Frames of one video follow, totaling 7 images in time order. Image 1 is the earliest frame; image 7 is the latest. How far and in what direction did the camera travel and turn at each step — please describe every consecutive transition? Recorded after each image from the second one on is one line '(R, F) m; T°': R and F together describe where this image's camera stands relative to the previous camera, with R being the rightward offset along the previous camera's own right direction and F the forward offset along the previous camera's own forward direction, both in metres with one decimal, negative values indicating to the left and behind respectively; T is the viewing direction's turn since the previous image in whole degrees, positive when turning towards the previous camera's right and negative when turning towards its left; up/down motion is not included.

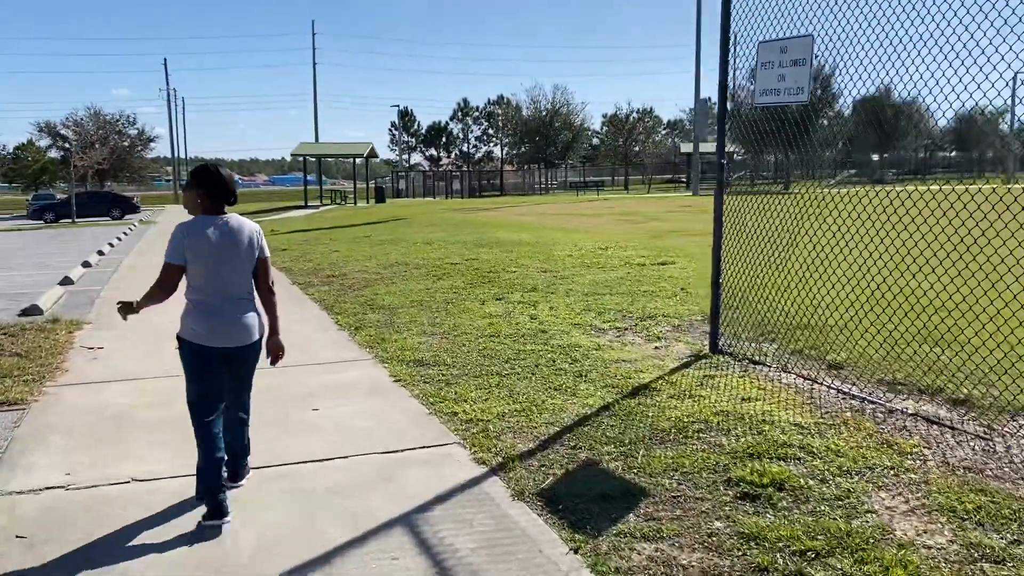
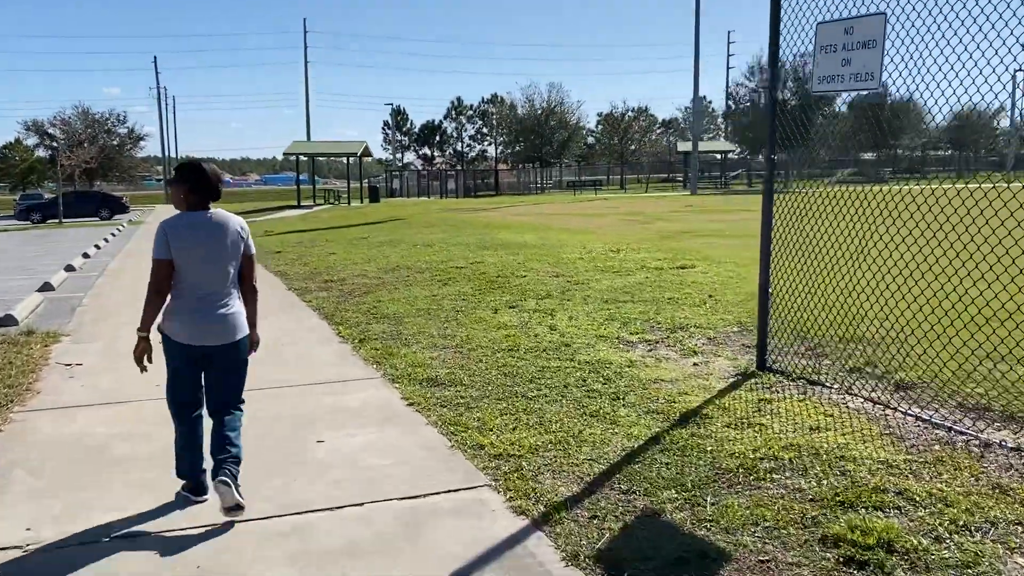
(-0.2, +0.6) m; 0°
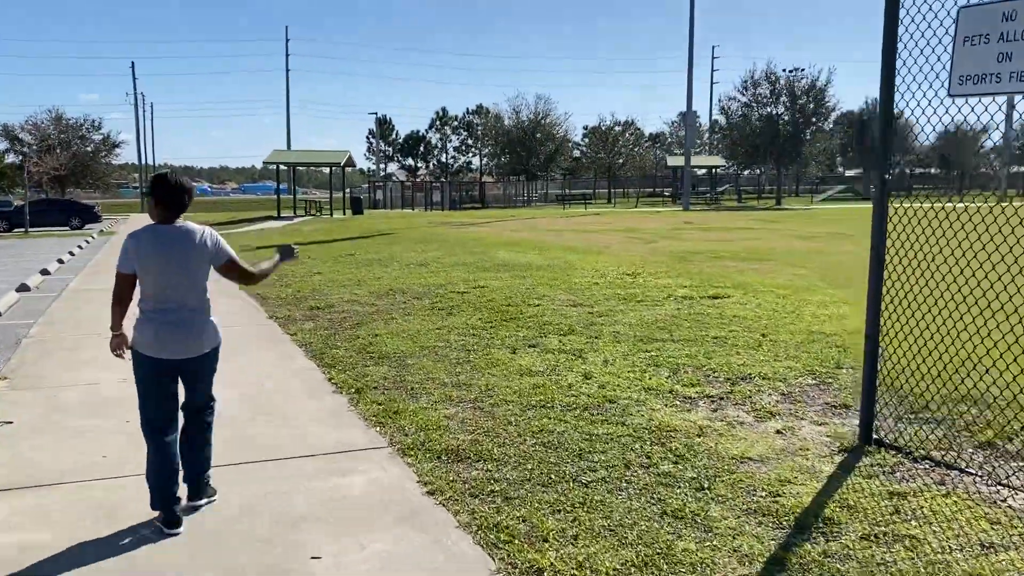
(-0.3, +1.2) m; +1°
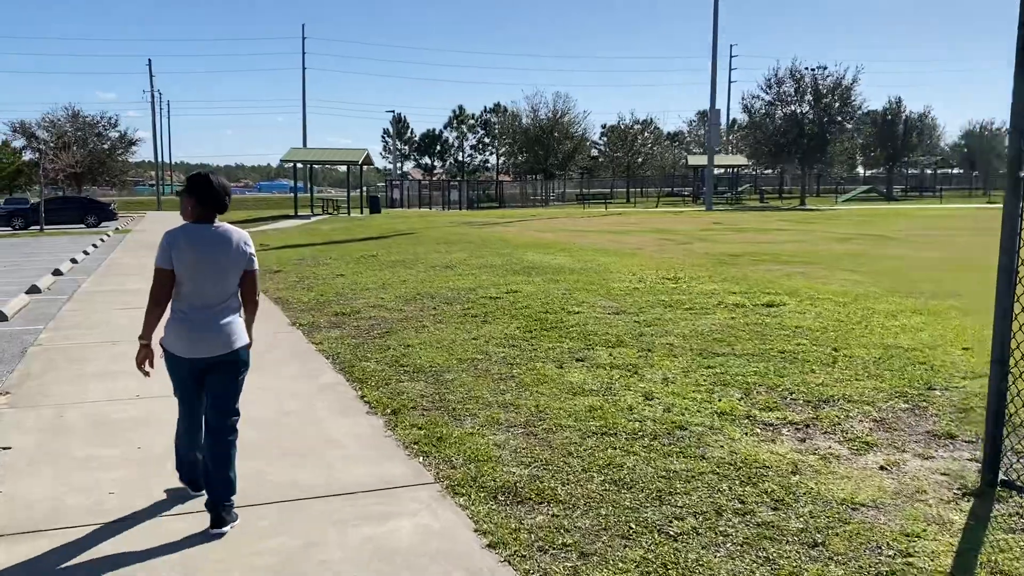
(-0.2, +0.6) m; -1°
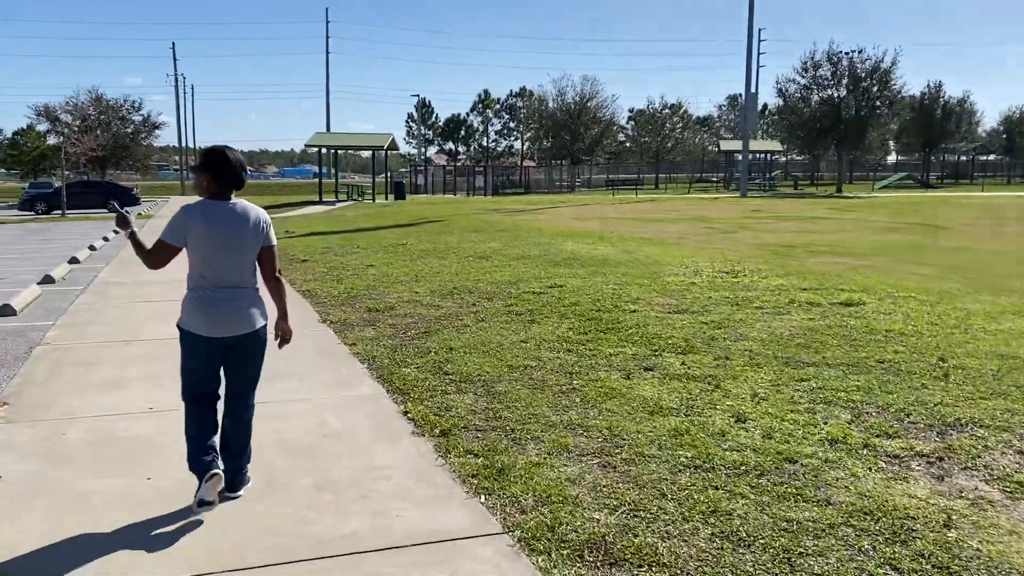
(-0.2, +0.7) m; -1°
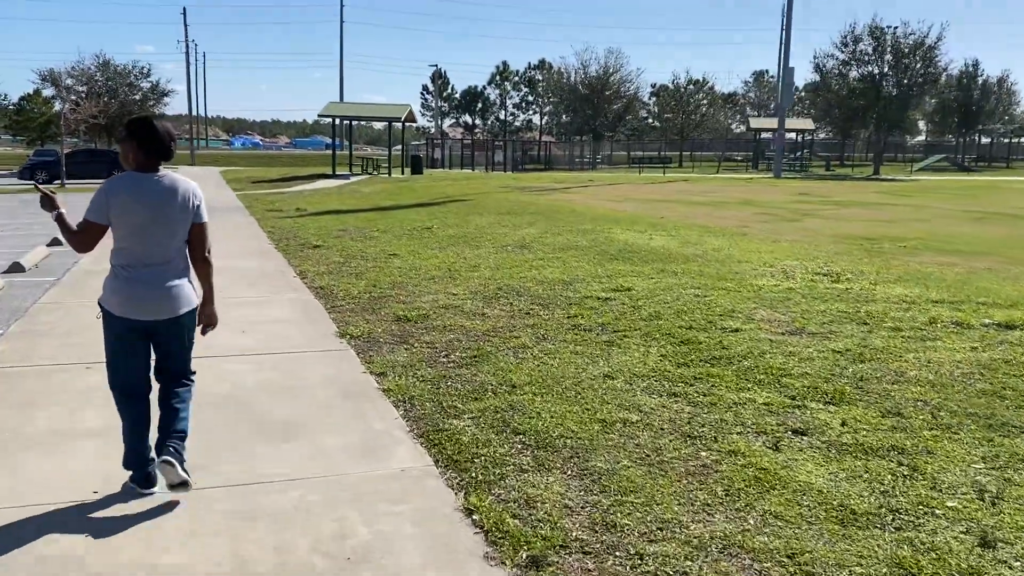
(-0.4, +1.6) m; -1°
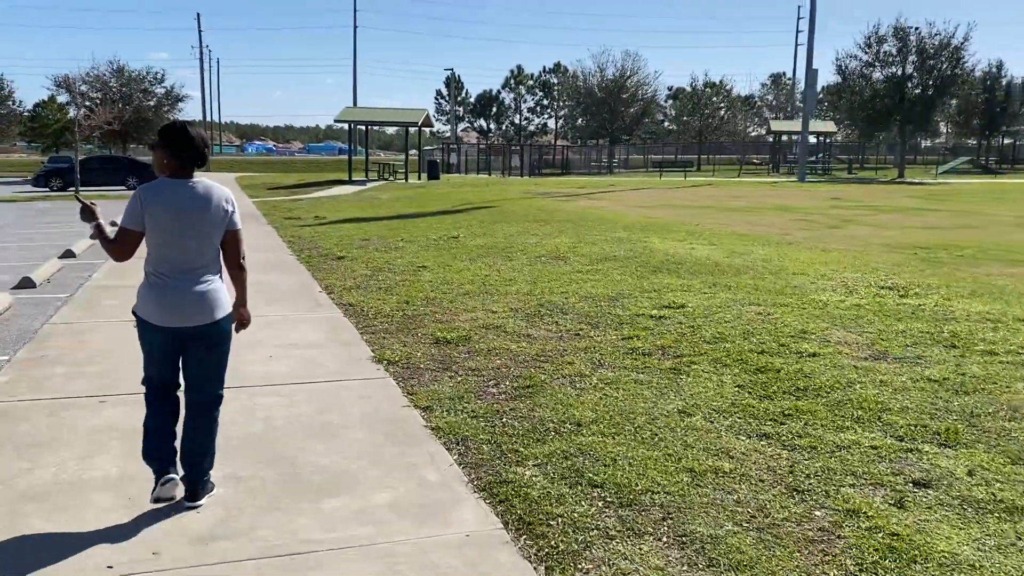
(-0.2, +0.5) m; -1°
